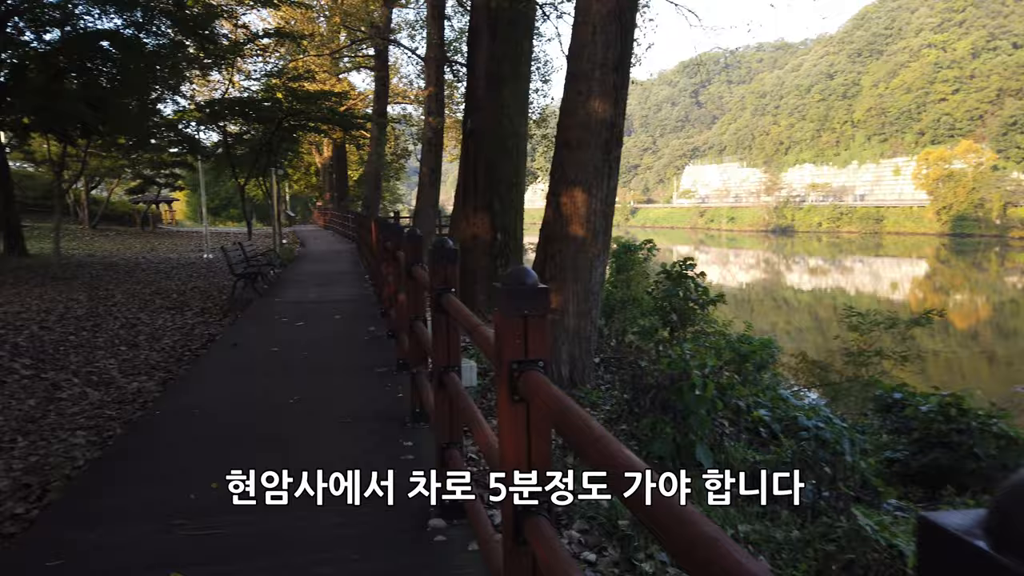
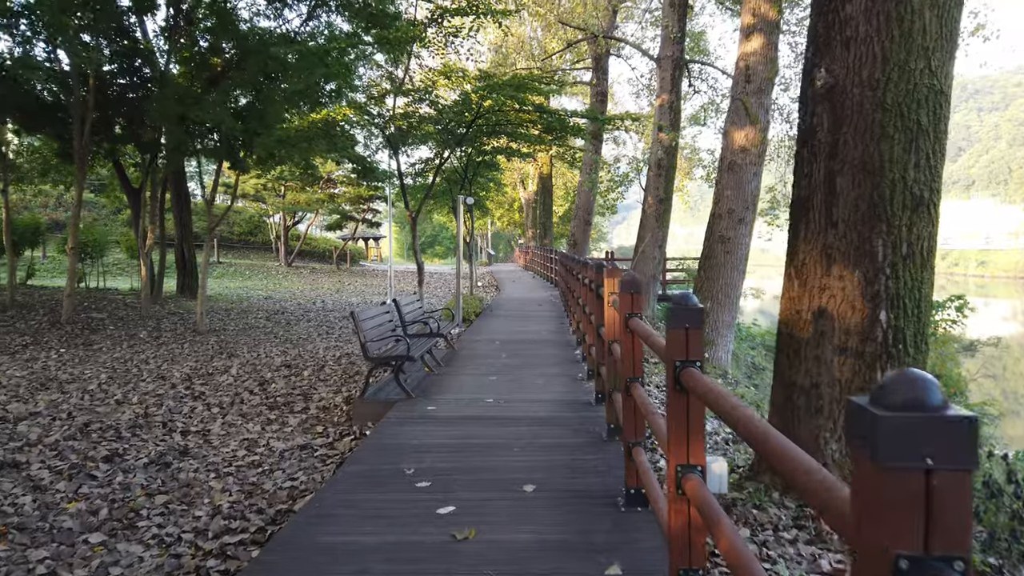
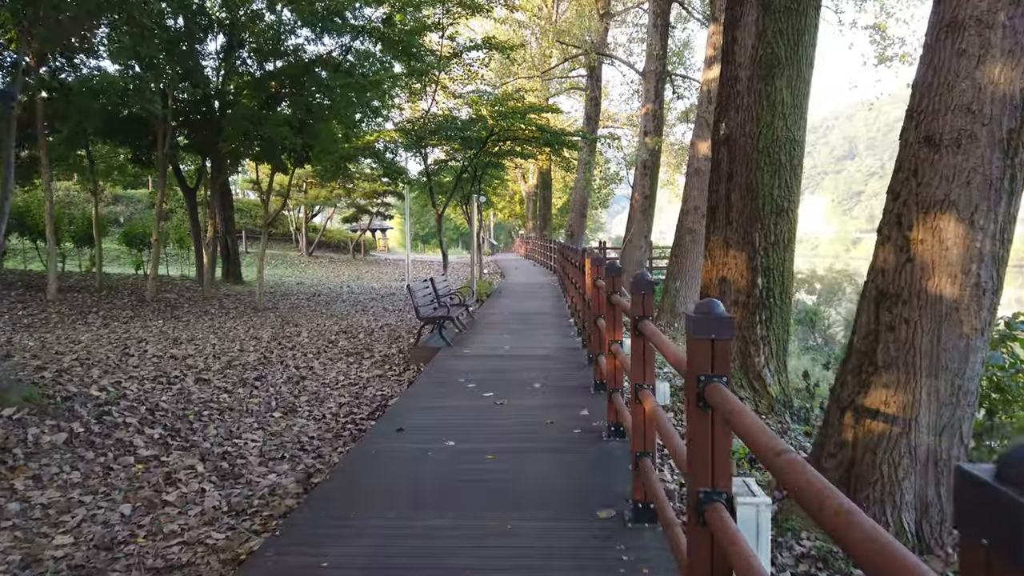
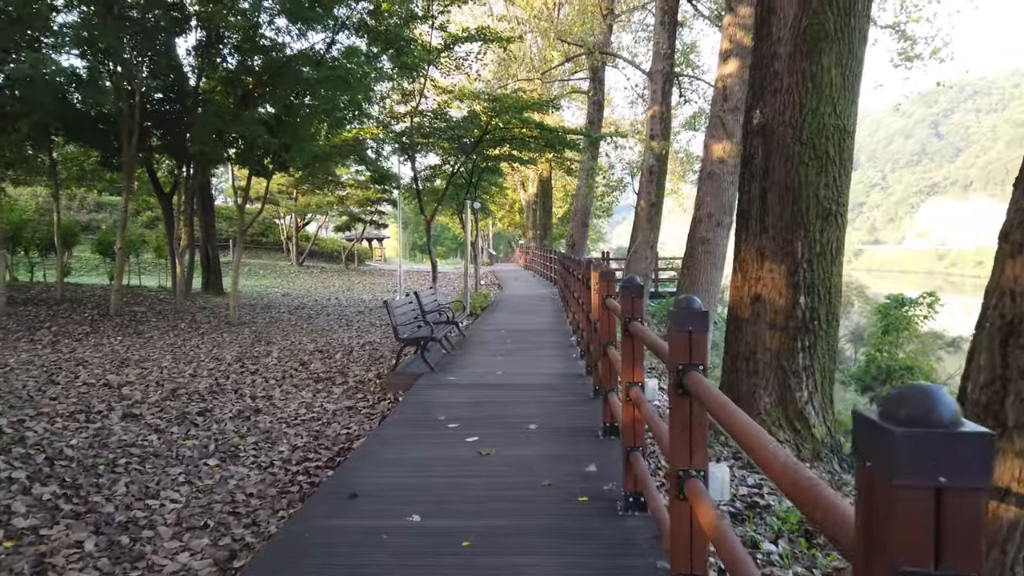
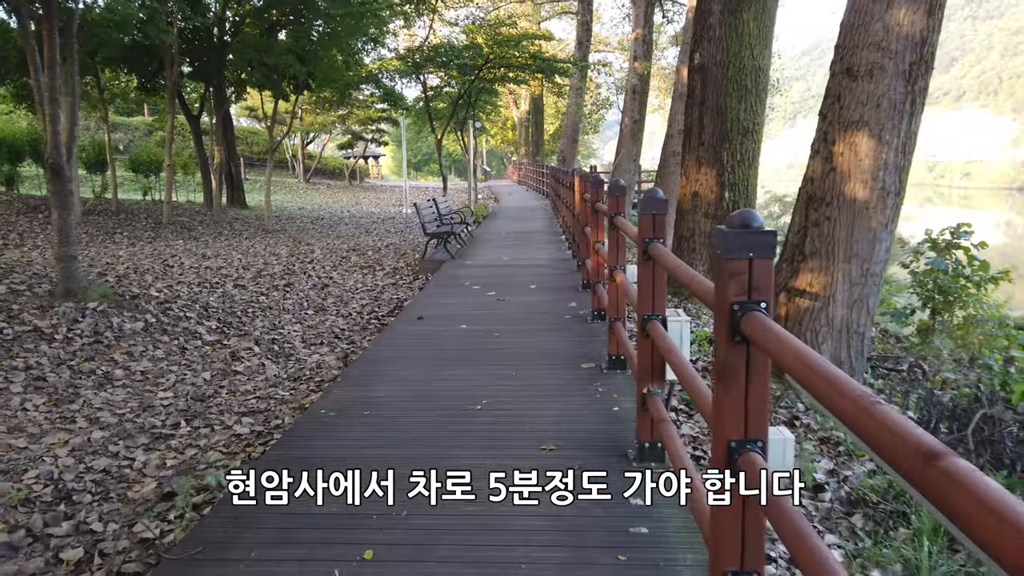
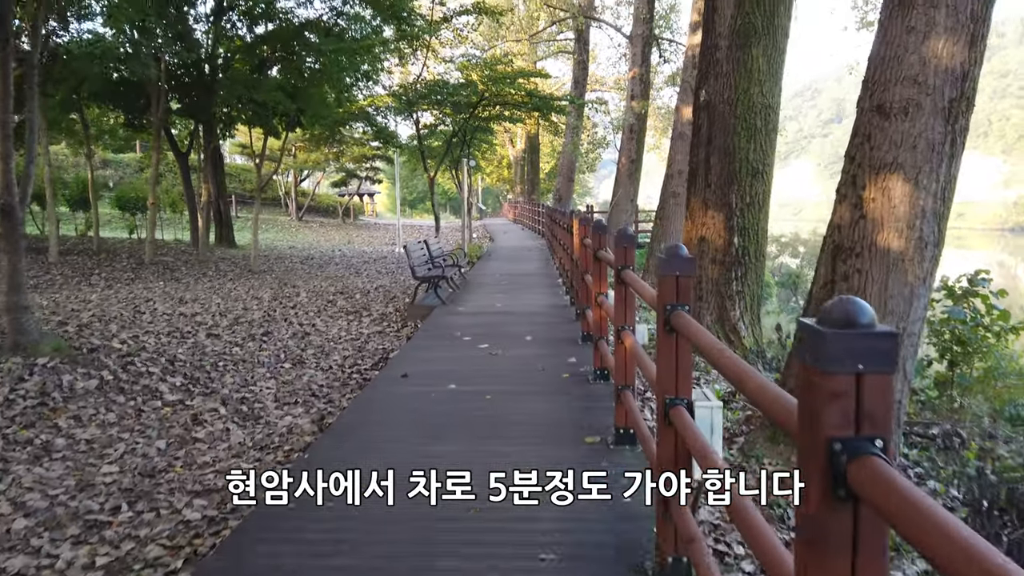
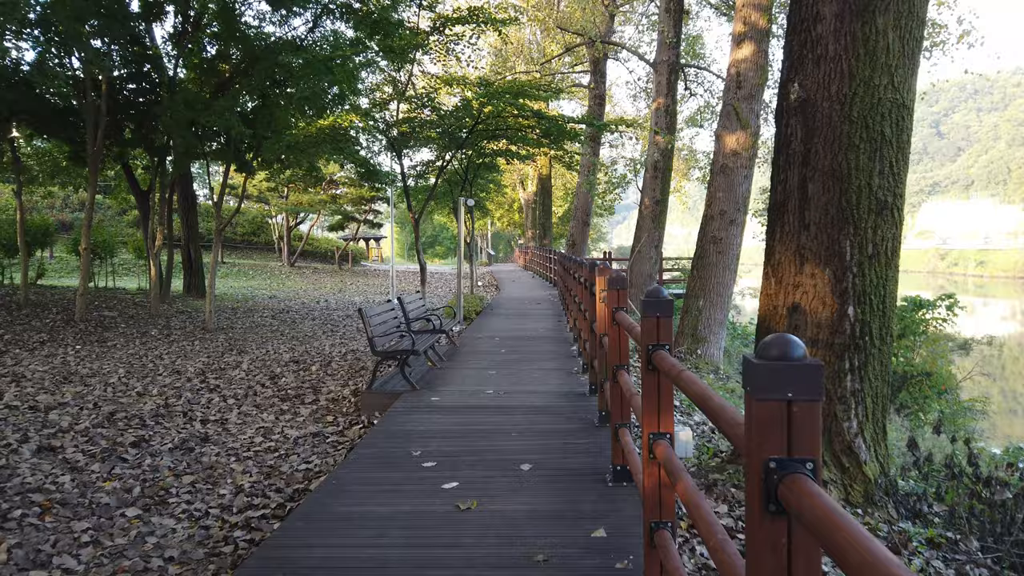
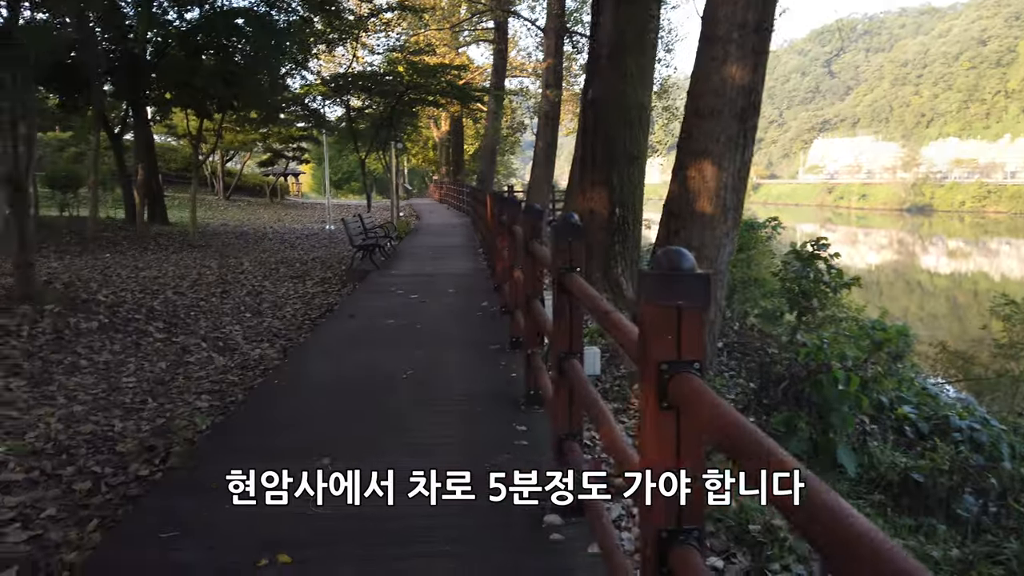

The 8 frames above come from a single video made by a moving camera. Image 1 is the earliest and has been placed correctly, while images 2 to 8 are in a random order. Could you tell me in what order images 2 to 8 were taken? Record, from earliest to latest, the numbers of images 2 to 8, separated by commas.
8, 5, 6, 3, 4, 7, 2
